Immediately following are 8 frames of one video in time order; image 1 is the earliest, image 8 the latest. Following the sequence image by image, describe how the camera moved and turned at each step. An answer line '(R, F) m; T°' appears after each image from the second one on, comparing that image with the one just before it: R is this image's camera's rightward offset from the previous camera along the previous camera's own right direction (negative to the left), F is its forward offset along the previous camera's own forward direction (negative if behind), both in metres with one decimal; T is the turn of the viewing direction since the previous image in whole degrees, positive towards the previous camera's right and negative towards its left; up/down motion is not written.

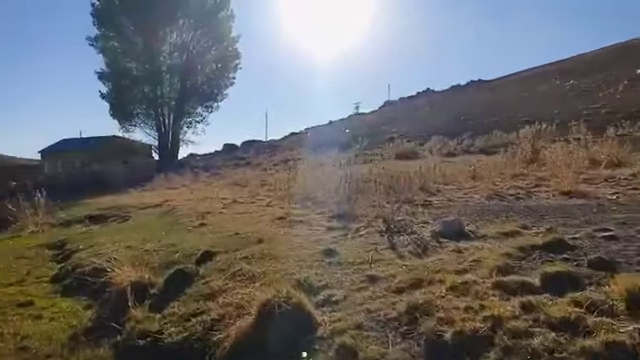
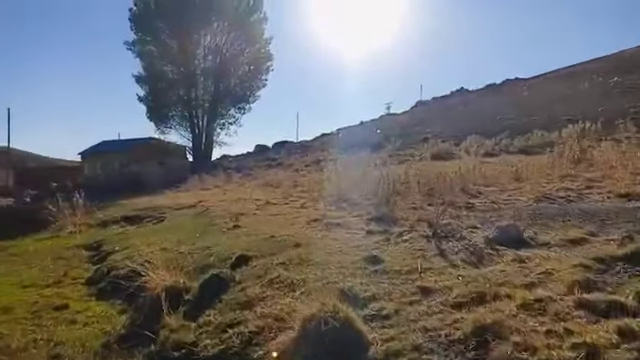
(-0.2, +0.4) m; -4°
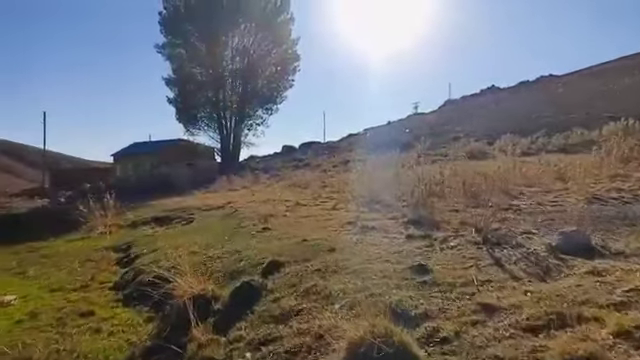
(-0.2, +0.5) m; -3°
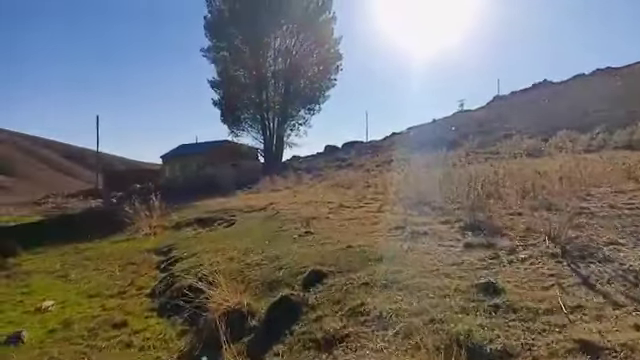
(-0.1, +0.7) m; -5°
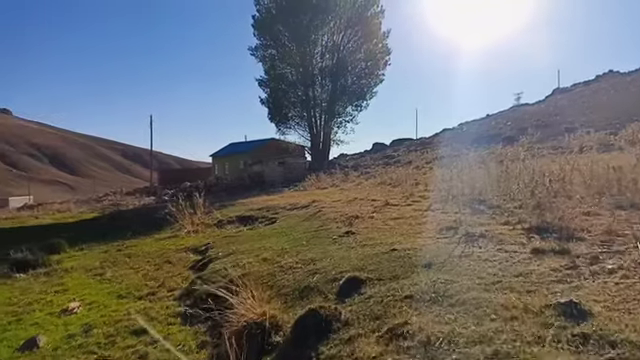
(+0.1, +0.8) m; -6°
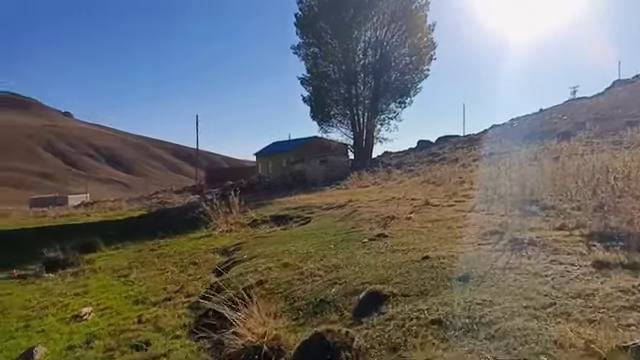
(+0.3, +0.8) m; -6°
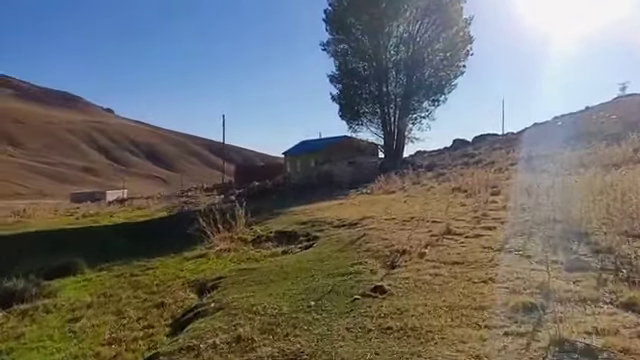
(+0.8, +2.1) m; -4°
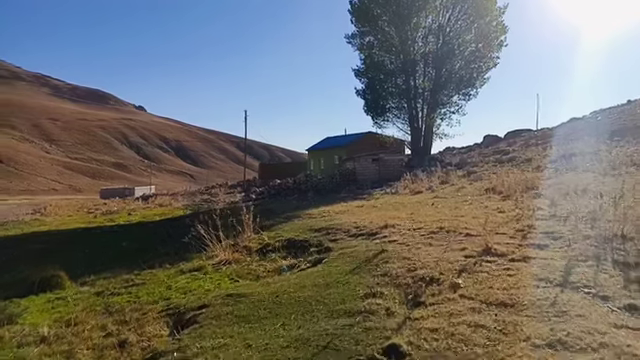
(+0.4, +2.1) m; -3°
